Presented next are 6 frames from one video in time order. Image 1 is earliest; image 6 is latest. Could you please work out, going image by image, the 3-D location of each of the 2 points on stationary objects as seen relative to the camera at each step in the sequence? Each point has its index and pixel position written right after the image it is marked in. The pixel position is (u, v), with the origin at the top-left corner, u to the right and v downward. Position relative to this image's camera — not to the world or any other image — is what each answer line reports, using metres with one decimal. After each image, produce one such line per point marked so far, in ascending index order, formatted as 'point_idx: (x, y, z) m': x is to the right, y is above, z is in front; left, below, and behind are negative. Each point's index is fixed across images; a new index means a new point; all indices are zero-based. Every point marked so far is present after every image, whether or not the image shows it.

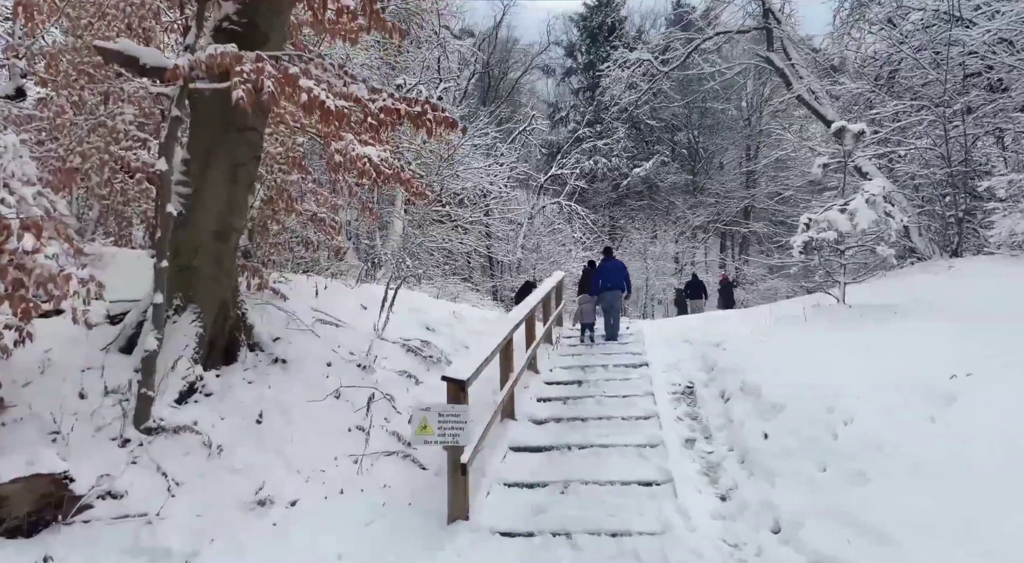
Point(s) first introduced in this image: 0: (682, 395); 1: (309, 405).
0: (+1.6, -1.1, +7.0) m
1: (-1.5, -0.9, +5.6) m
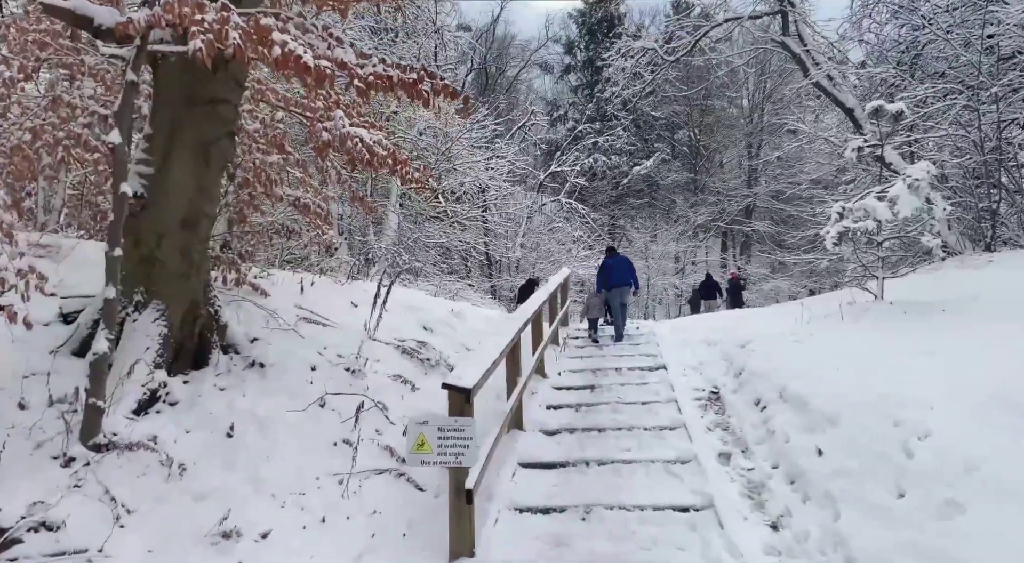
0: (+1.7, -1.0, +6.3) m
1: (-1.4, -0.9, +4.8) m
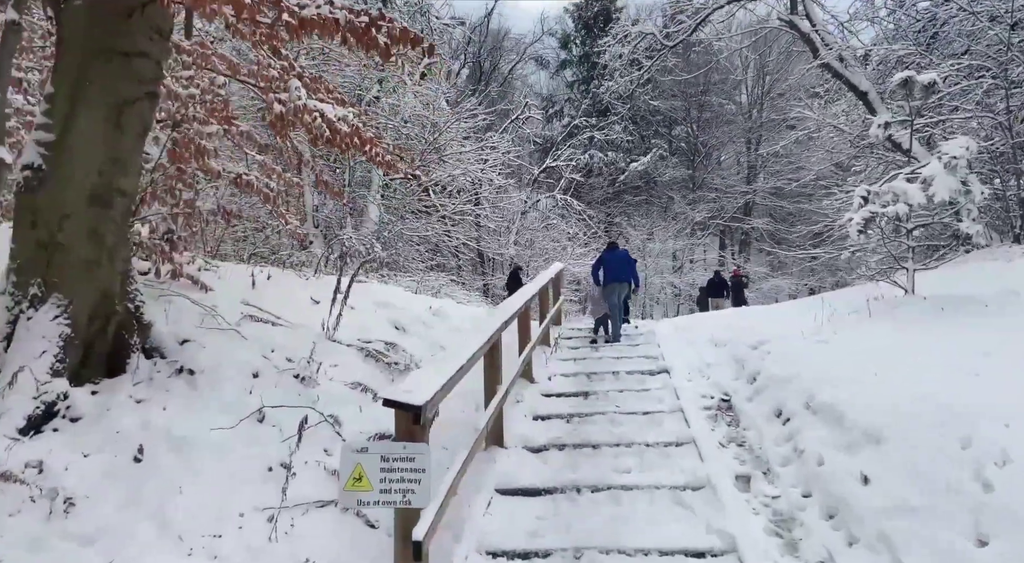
0: (+1.5, -1.0, +5.5) m
1: (-1.6, -0.8, +4.0) m
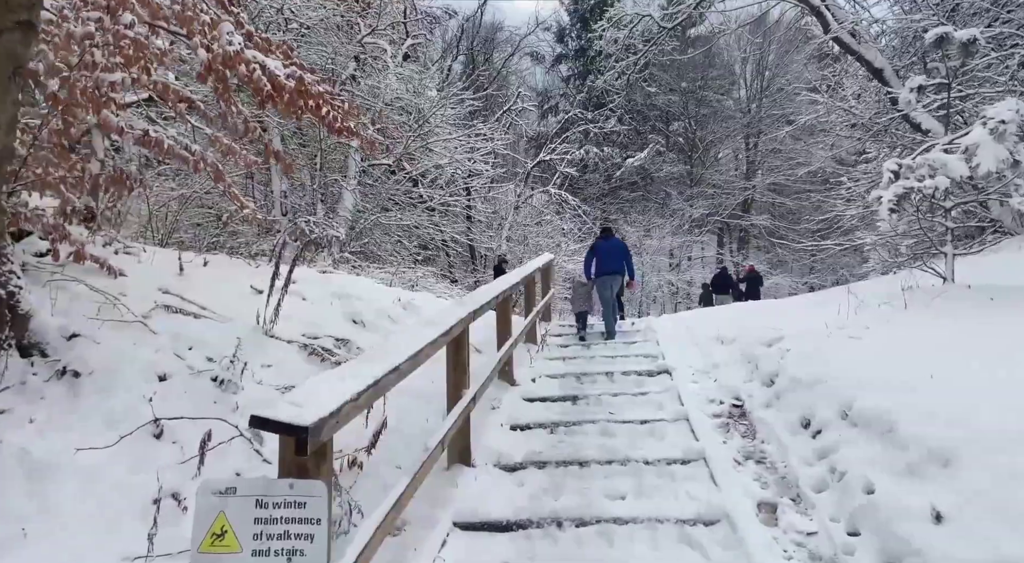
0: (+1.3, -0.9, +4.6) m
1: (-1.7, -0.7, +3.1) m
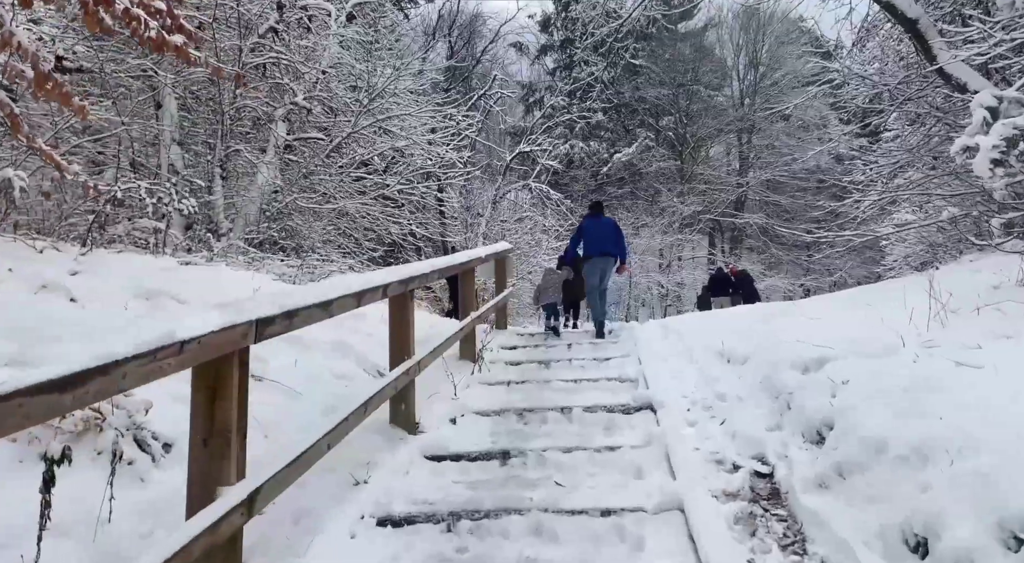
0: (+0.9, -0.8, +2.6) m
1: (-2.2, -0.7, +1.1) m
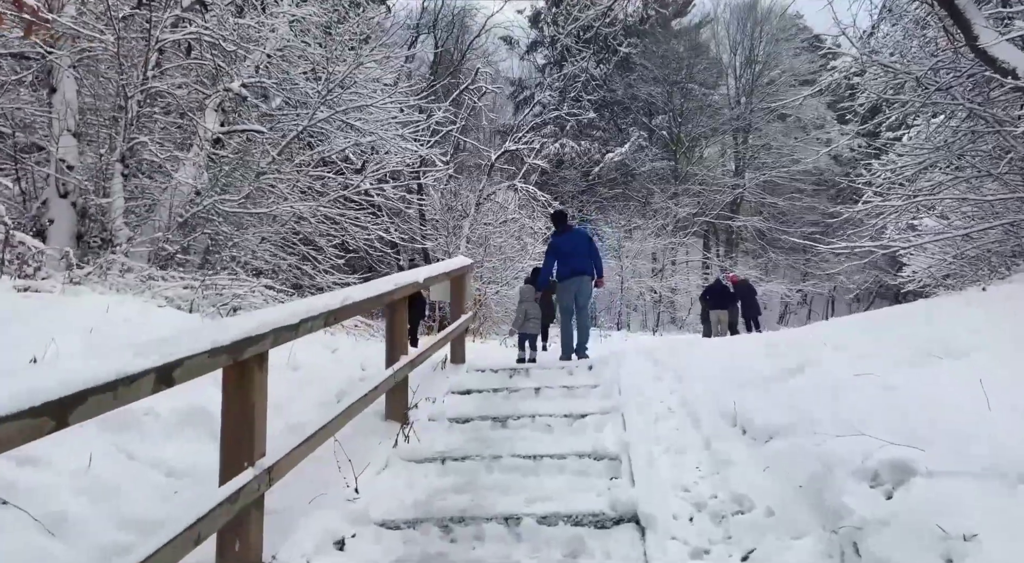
0: (+0.6, -1.0, +1.2) m
1: (-2.5, -0.9, -0.3) m
